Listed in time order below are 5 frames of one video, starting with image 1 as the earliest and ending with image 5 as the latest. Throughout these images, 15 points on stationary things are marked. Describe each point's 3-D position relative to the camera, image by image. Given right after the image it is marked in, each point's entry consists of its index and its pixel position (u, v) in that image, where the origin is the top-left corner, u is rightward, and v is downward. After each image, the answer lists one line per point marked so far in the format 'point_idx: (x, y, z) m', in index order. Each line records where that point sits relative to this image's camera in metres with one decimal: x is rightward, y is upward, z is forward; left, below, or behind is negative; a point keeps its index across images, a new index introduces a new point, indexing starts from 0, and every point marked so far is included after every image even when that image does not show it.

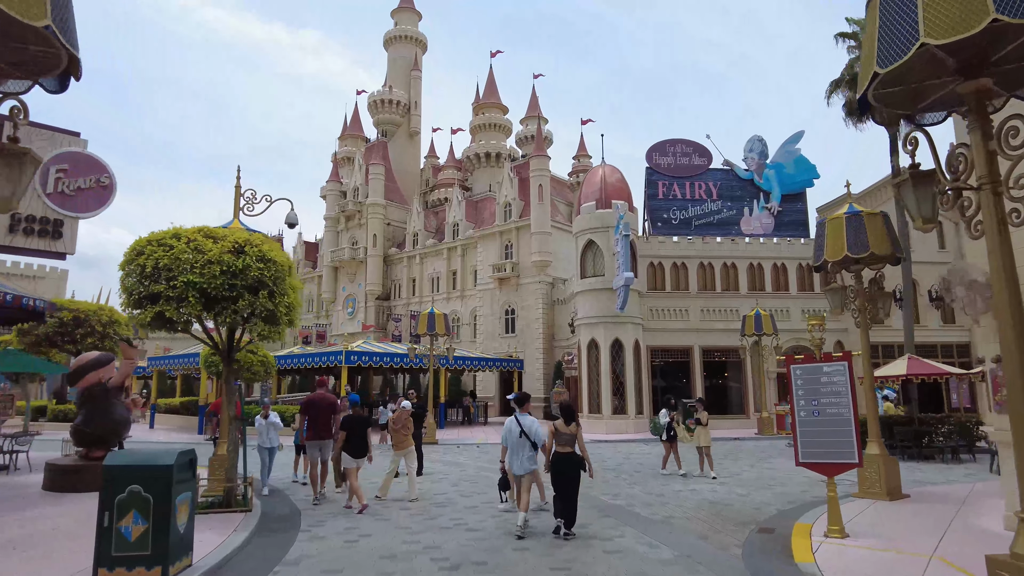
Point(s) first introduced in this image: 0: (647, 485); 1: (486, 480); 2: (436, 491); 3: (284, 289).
0: (+2.6, -3.7, +12.2) m
1: (-0.5, -3.8, +12.9) m
2: (-1.4, -3.6, +11.5) m
3: (-3.2, 0.0, +9.0) m
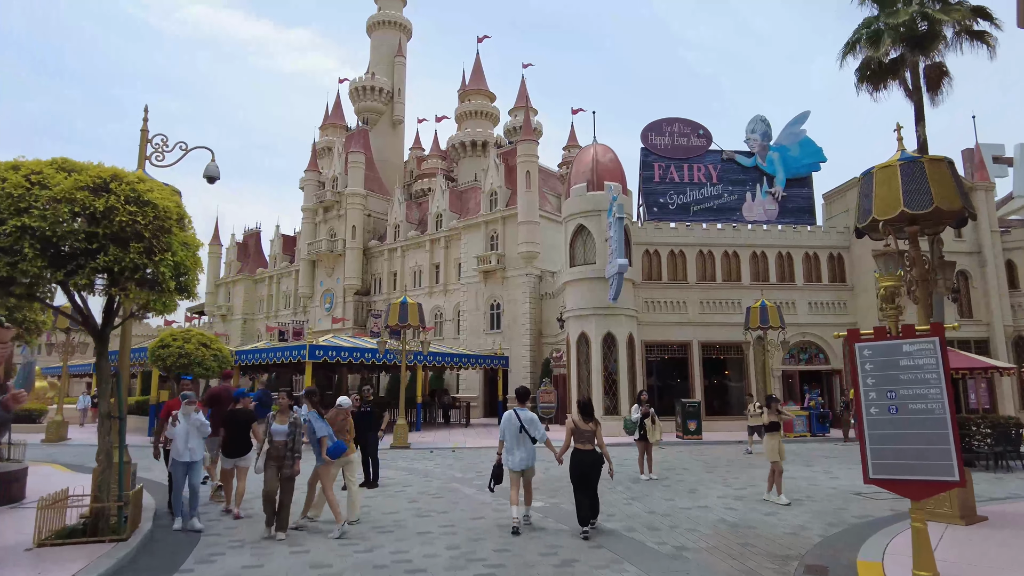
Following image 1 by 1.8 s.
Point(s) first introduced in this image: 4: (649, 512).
0: (+2.1, -3.3, +10.0) m
1: (-1.0, -3.4, +10.6) m
2: (-1.8, -3.2, +9.2) m
3: (-3.6, +0.5, +6.8) m
4: (+1.9, -3.1, +8.9) m
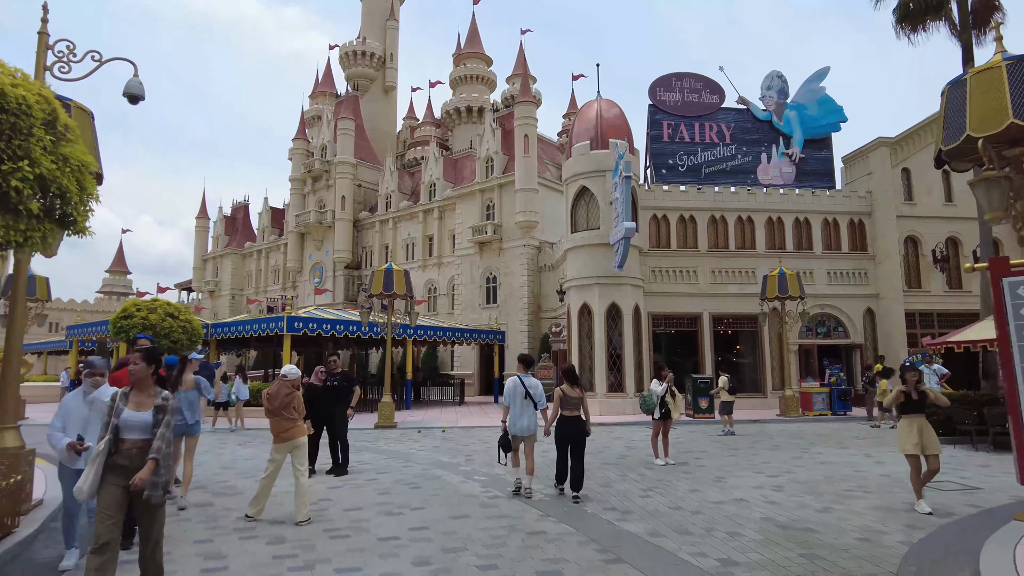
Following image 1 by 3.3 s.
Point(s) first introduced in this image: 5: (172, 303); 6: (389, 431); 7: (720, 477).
0: (+2.0, -2.6, +8.3) m
1: (-1.1, -2.7, +8.9) m
2: (-1.9, -2.5, +7.5) m
3: (-3.7, +1.1, +4.9) m
4: (+1.8, -2.5, +7.2) m
5: (-10.5, -0.5, +19.9) m
6: (-3.2, -3.7, +16.5) m
7: (+3.0, -2.7, +9.3) m
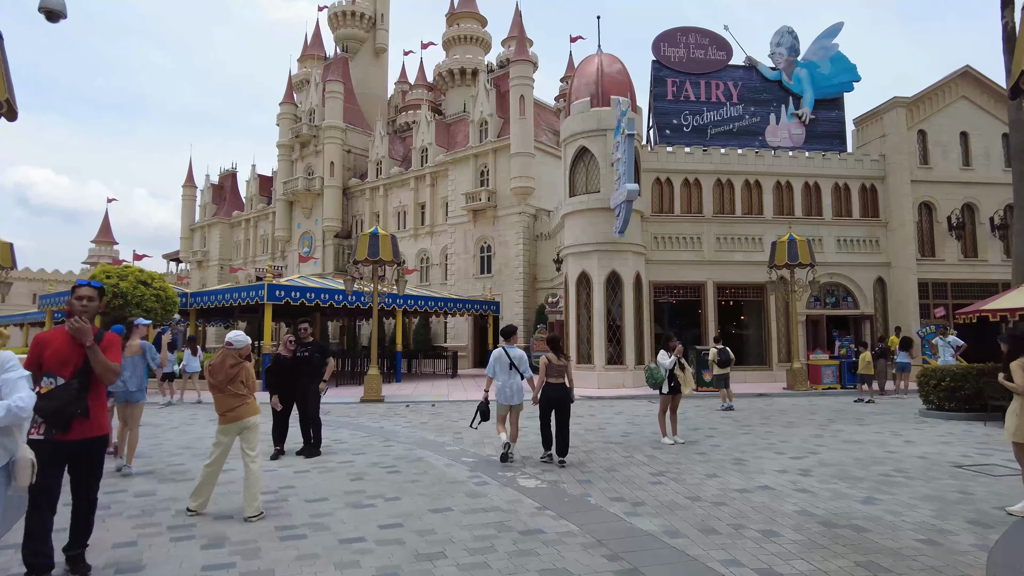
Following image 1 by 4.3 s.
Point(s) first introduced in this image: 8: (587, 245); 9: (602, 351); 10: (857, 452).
0: (+1.9, -2.1, +7.2) m
1: (-1.2, -2.2, +7.9) m
2: (-2.0, -2.1, +6.4) m
3: (-3.8, +1.4, +3.7) m
4: (+1.7, -2.0, +6.2) m
5: (-10.7, +0.5, +18.7) m
6: (-3.3, -2.8, +15.5) m
7: (+2.9, -2.2, +8.3) m
8: (+2.3, +1.3, +19.9) m
9: (+2.7, -1.9, +19.4) m
10: (+4.7, -2.3, +8.8) m
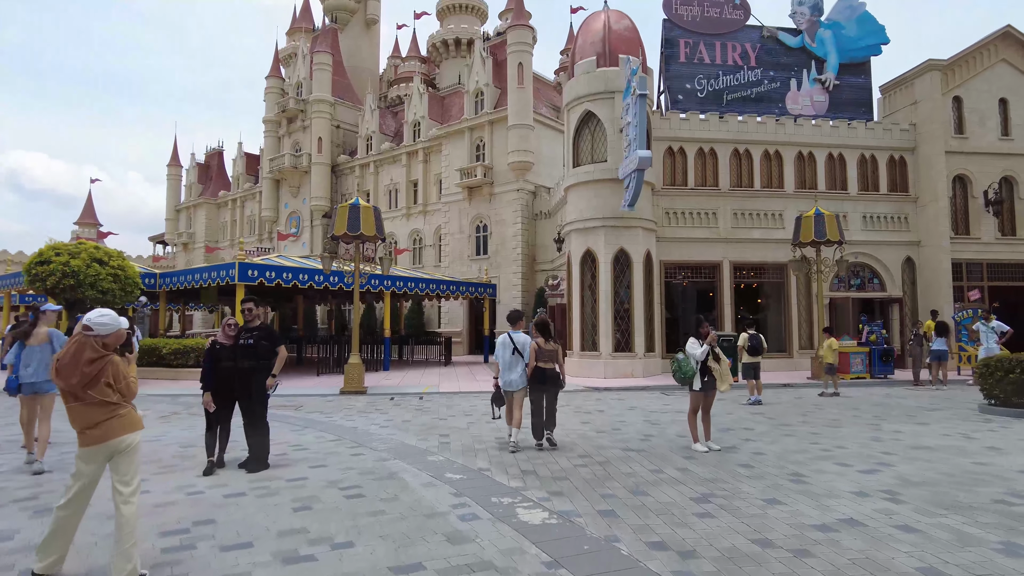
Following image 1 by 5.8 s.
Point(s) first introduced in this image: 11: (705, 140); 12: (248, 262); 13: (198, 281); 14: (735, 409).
0: (+1.9, -1.8, +5.5) m
1: (-1.2, -1.9, +6.1) m
2: (-2.0, -1.8, +4.6) m
3: (-3.8, +1.6, +1.8) m
4: (+1.7, -1.8, +4.4) m
5: (-10.8, +1.1, +16.8) m
6: (-3.4, -2.3, +13.7) m
7: (+2.9, -1.9, +6.5) m
8: (+2.3, +1.9, +18.1) m
9: (+2.7, -1.3, +17.6) m
10: (+4.7, -1.9, +7.1) m
11: (+5.9, +4.5, +19.8) m
12: (-7.6, +0.7, +18.6) m
13: (-9.5, +0.2, +19.4) m
14: (+4.1, -2.2, +11.7) m
